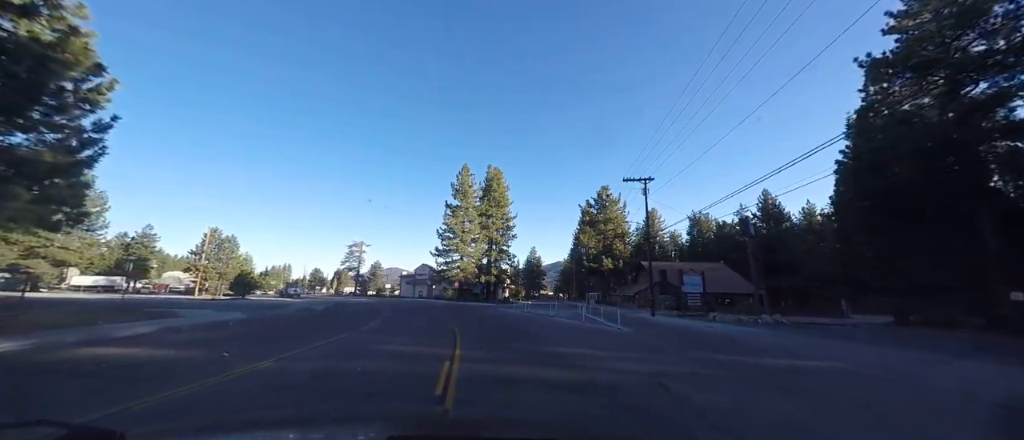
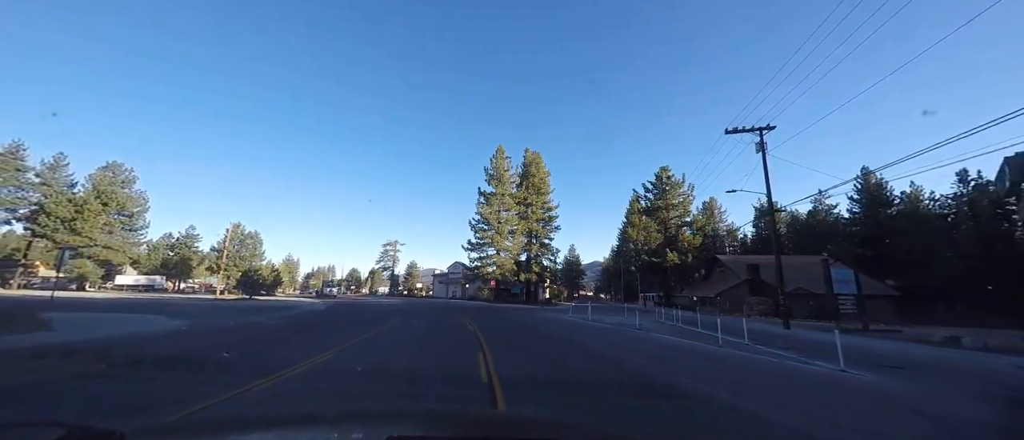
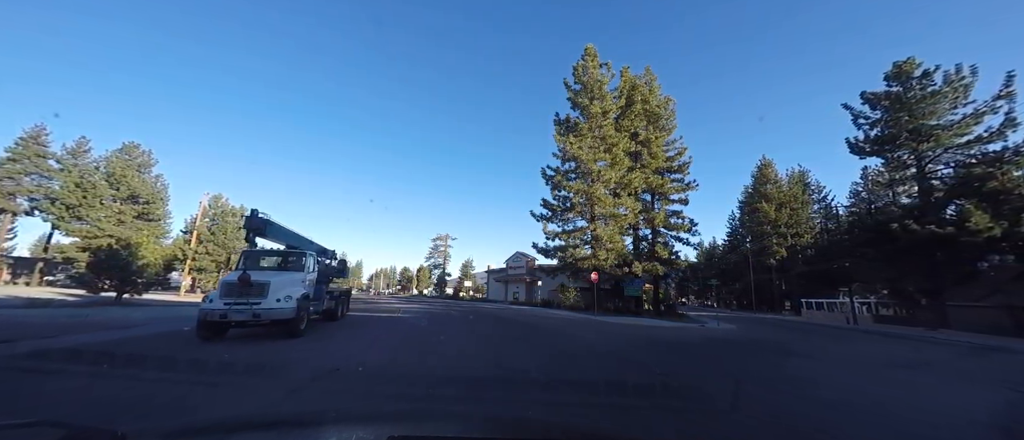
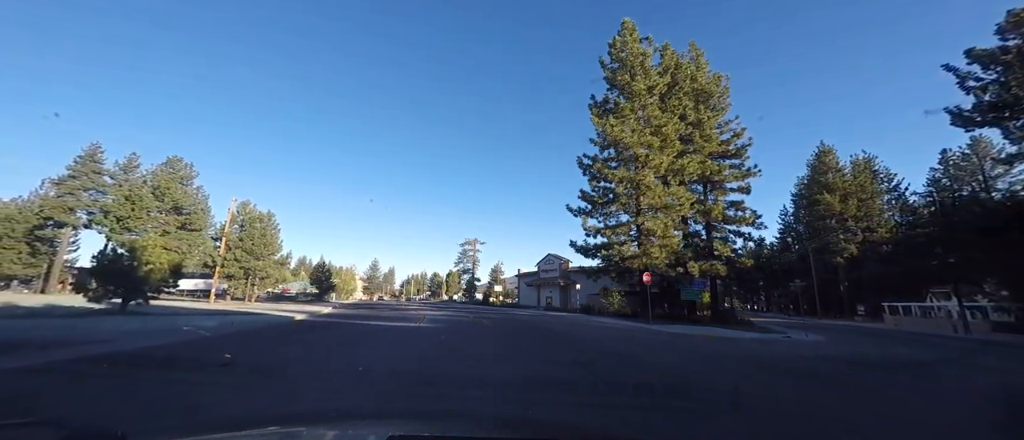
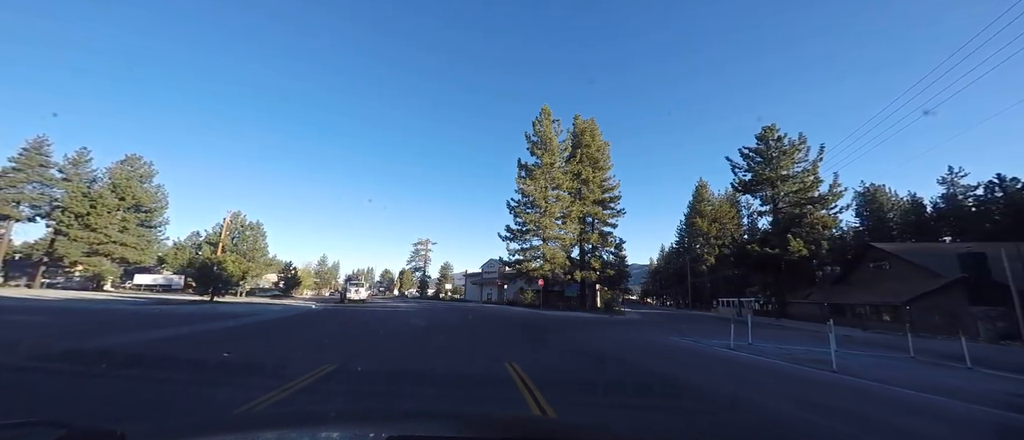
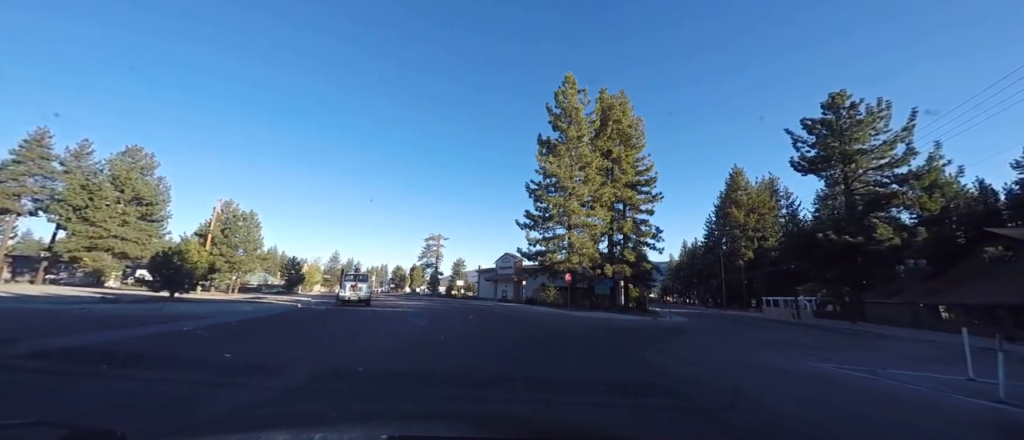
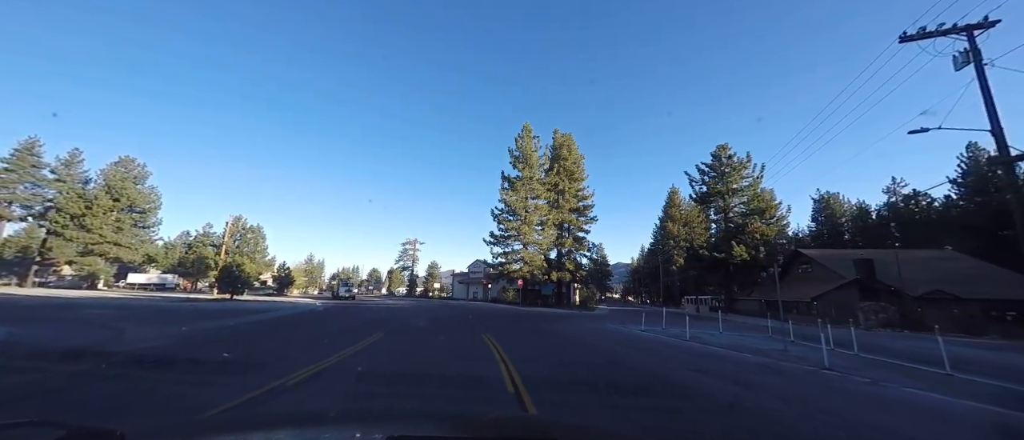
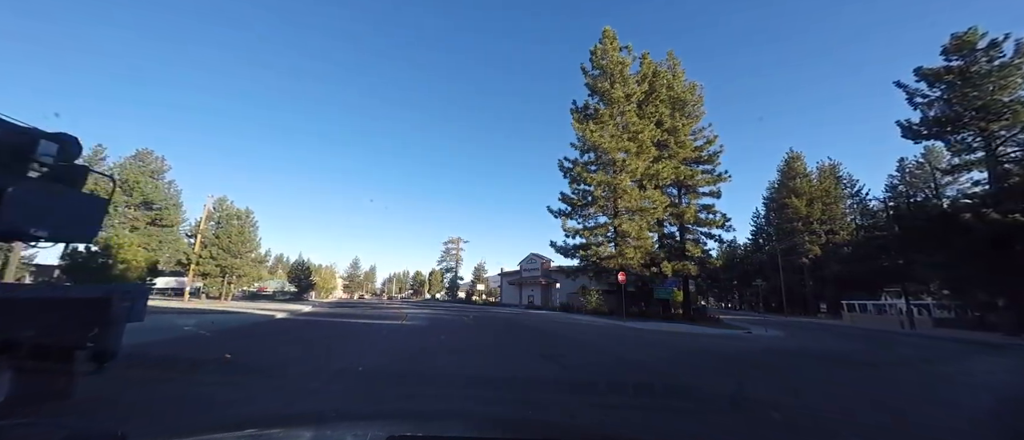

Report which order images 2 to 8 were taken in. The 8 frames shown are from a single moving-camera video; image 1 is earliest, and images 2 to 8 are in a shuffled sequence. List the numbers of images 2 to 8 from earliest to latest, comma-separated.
2, 7, 5, 6, 3, 8, 4
